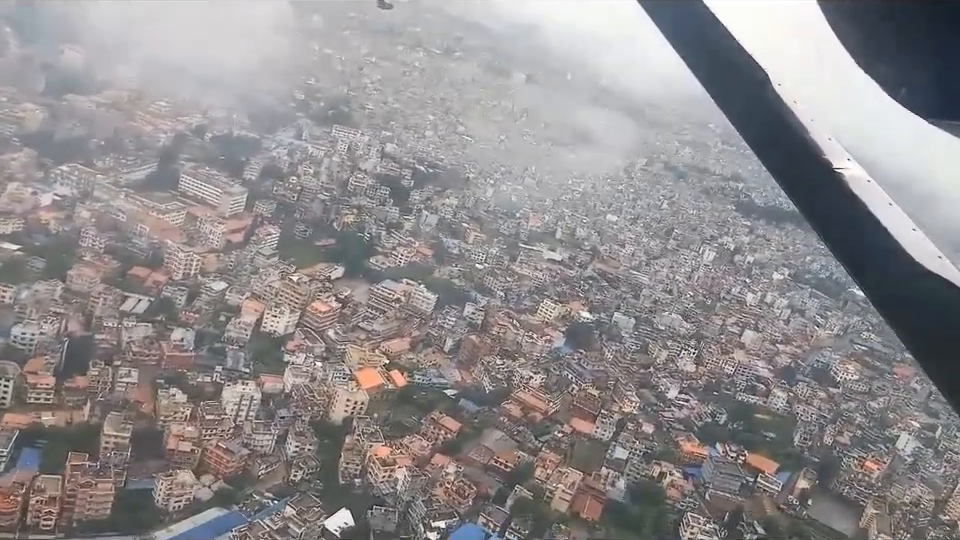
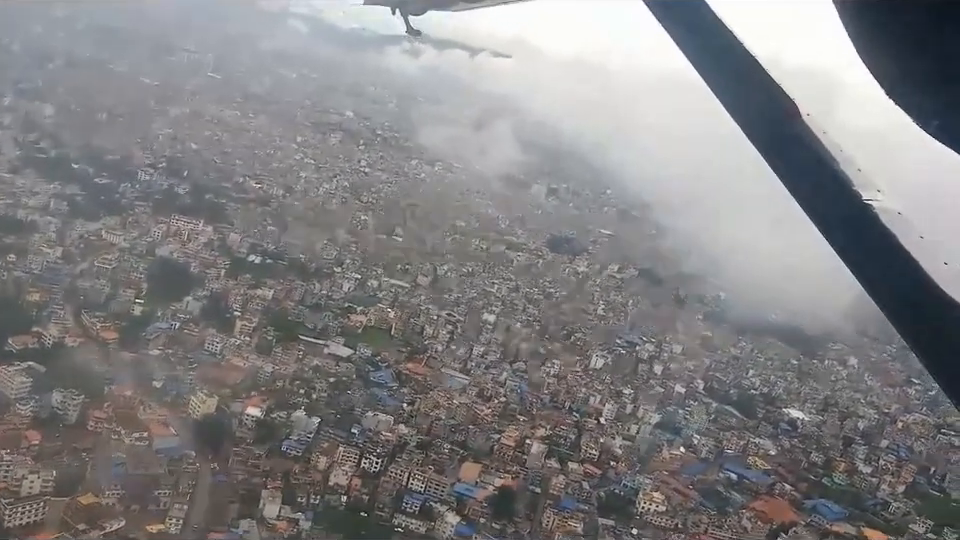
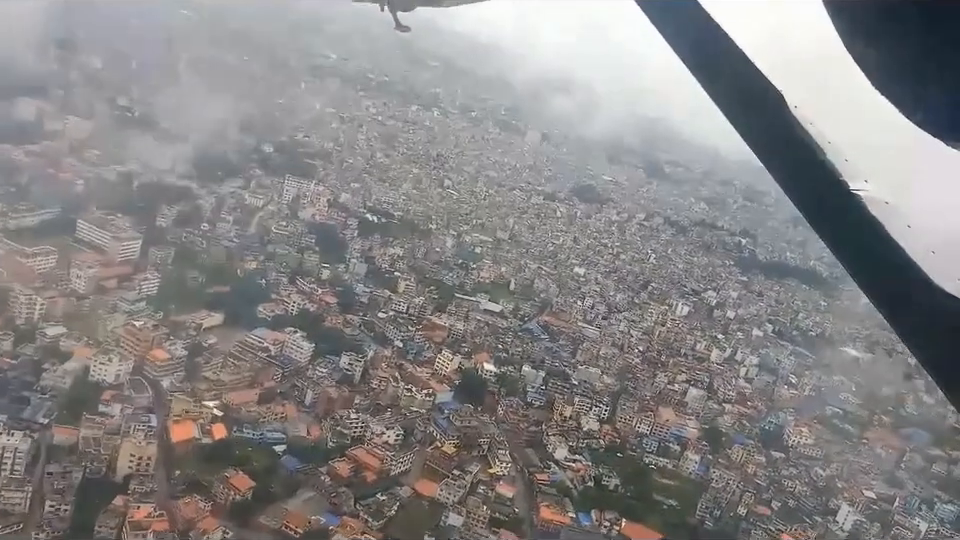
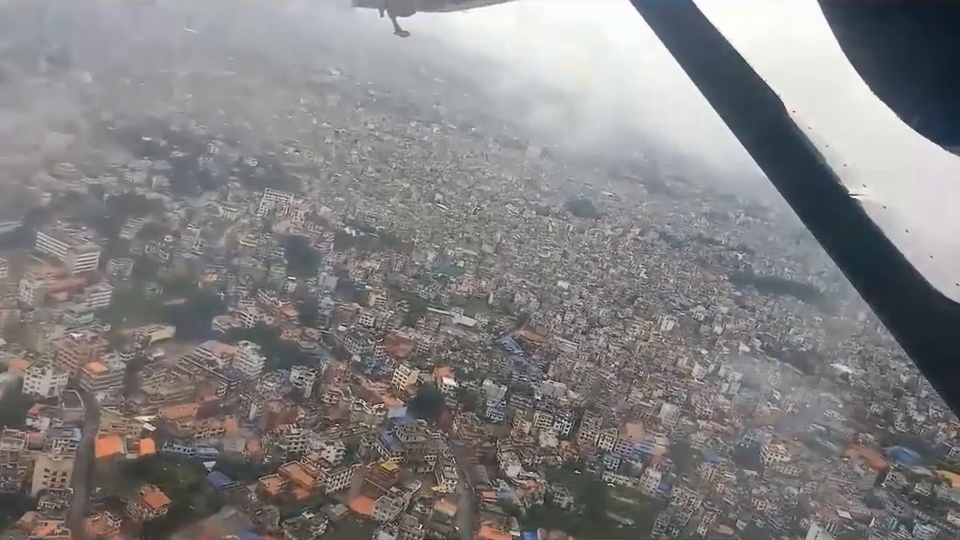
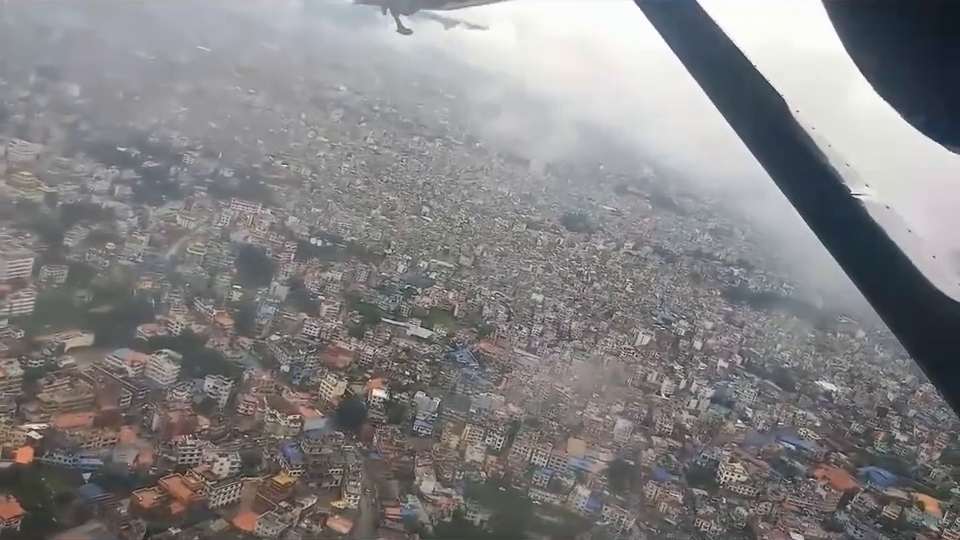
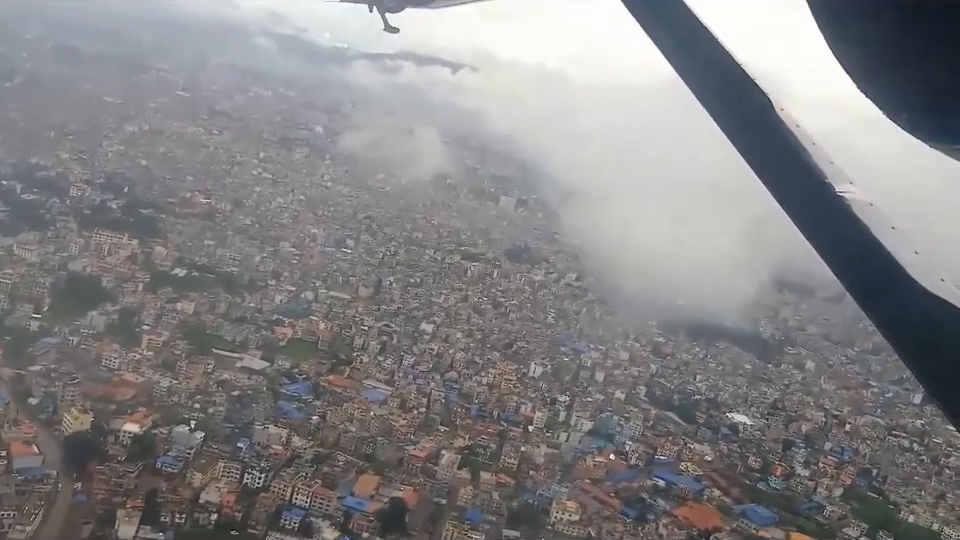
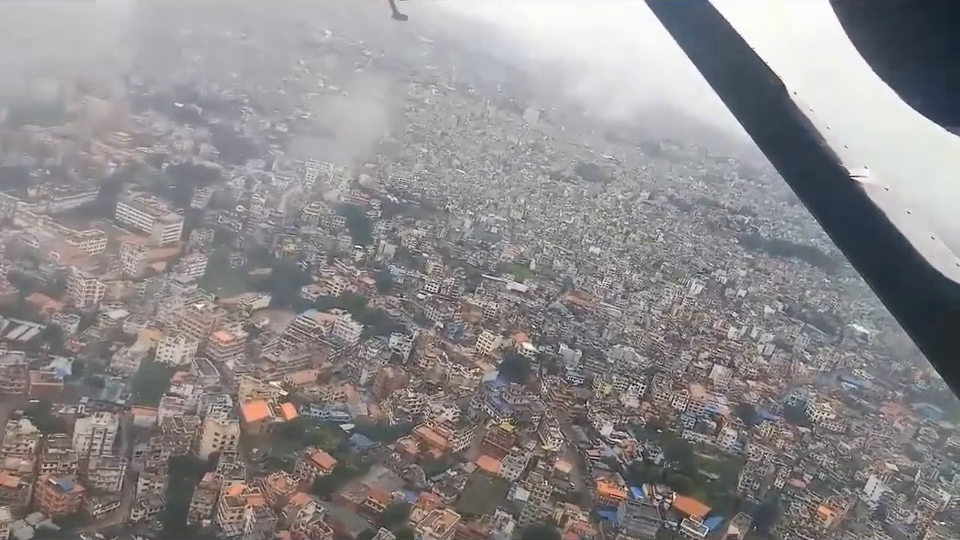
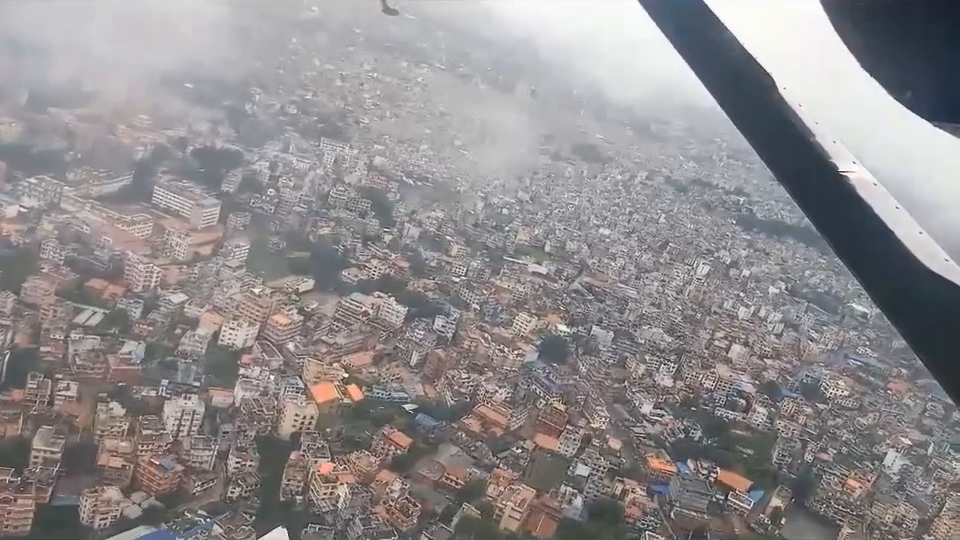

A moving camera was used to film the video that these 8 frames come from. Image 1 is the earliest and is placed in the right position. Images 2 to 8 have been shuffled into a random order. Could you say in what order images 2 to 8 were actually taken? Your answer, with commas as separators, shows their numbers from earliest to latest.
8, 7, 3, 4, 5, 2, 6
